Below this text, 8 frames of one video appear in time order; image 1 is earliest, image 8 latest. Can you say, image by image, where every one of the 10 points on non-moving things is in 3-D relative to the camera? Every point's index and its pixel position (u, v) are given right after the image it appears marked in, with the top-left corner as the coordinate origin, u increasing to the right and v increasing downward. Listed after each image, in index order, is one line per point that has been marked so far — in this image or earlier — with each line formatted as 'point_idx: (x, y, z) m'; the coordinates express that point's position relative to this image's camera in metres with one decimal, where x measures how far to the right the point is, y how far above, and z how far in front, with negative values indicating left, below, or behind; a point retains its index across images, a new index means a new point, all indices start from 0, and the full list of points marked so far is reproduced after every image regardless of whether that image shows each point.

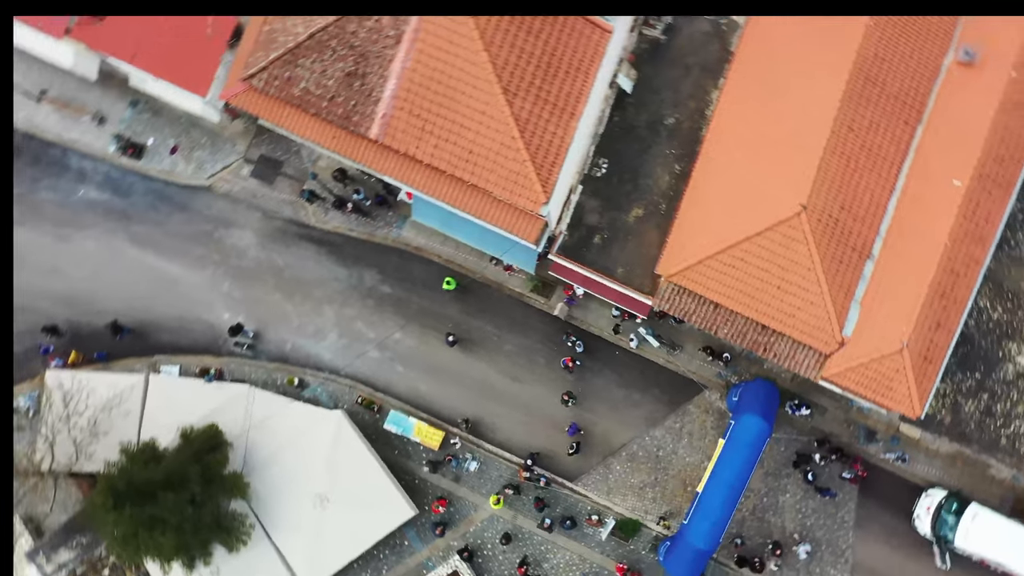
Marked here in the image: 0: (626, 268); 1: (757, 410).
0: (+2.1, +0.4, +18.2) m
1: (+4.5, -2.2, +17.5) m
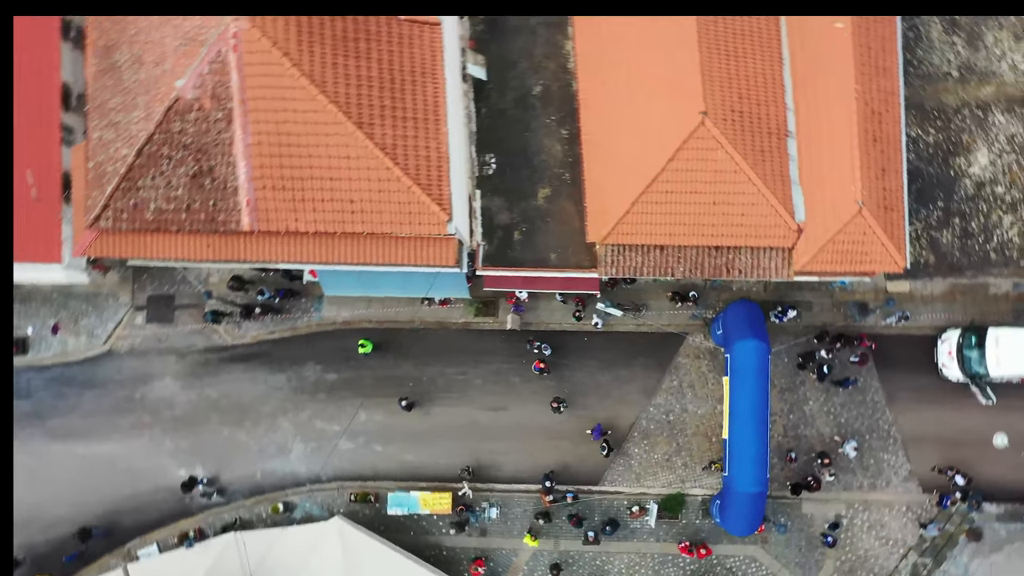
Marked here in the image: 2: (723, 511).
0: (+0.8, +0.7, +17.1) m
1: (+4.0, -0.7, +16.4) m
2: (+3.6, -3.9, +16.8) m
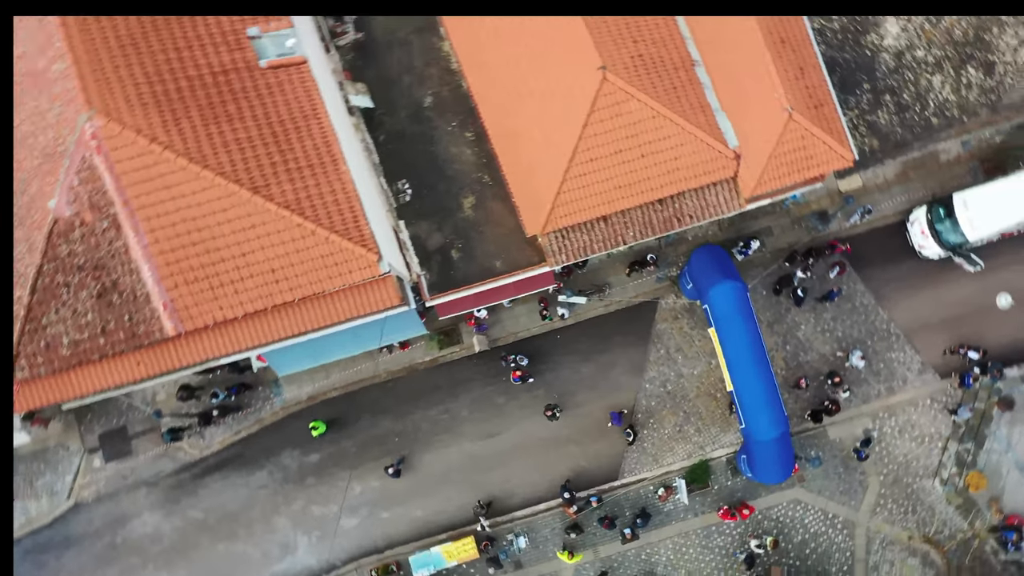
0: (-0.2, +0.5, +16.1) m
1: (+3.3, +0.2, +15.6) m
2: (+3.9, -2.9, +16.0) m
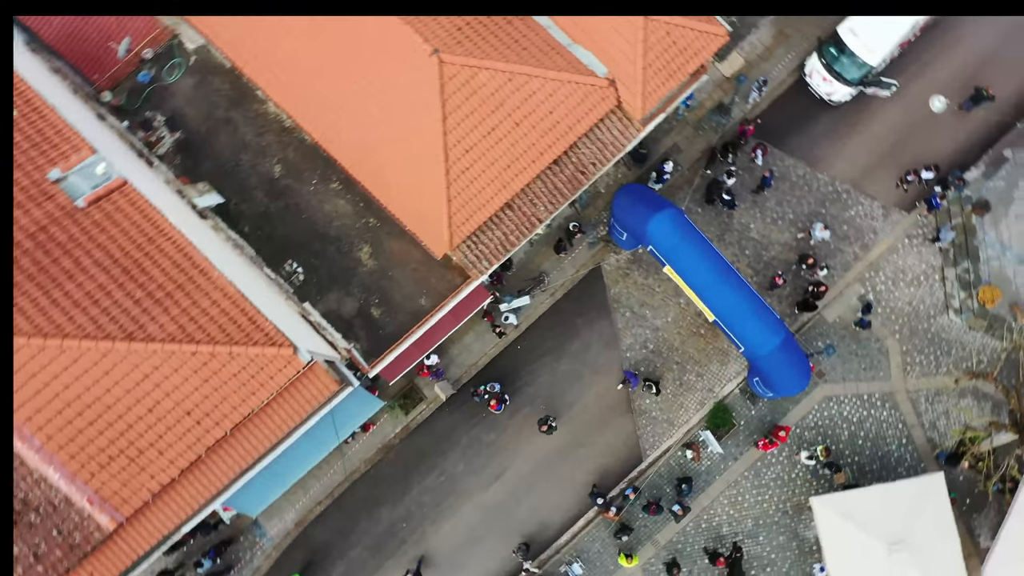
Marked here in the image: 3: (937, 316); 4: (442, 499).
0: (-1.3, 0.0, +14.6) m
1: (+2.0, +1.2, +14.3) m
2: (+3.8, -1.5, +14.6) m
3: (+7.0, -0.5, +16.0) m
4: (-1.2, -3.5, +16.2) m
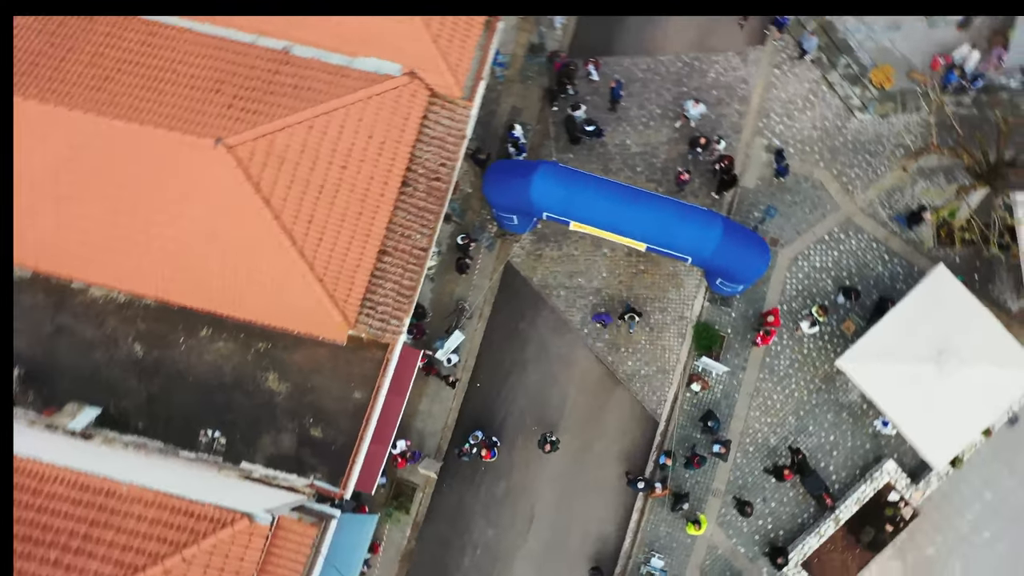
0: (-2.2, -1.3, +13.1) m
1: (+0.1, +1.4, +13.0) m
2: (+3.0, +0.1, +13.4) m
3: (+5.1, +2.5, +15.0) m
4: (-0.3, -4.3, +14.5) m
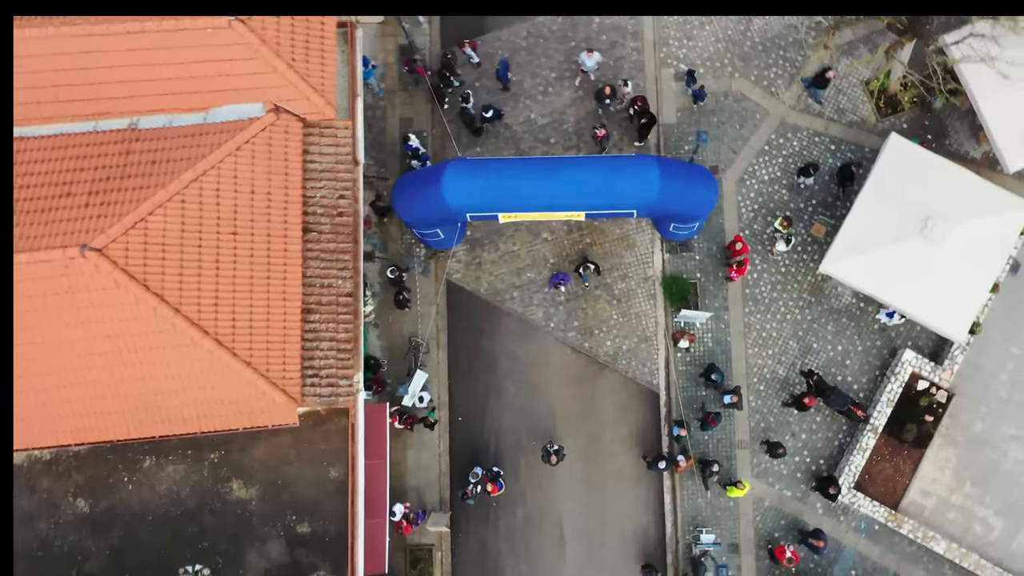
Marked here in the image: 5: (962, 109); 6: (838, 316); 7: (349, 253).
0: (-2.3, -2.1, +11.7) m
1: (-1.0, +1.2, +11.8) m
2: (+2.2, +0.9, +12.3) m
3: (+3.4, +3.7, +14.0) m
4: (+0.4, -4.4, +13.2) m
5: (+6.3, +2.5, +13.7) m
6: (+4.5, -0.4, +13.5) m
7: (-1.9, +0.4, +10.9) m
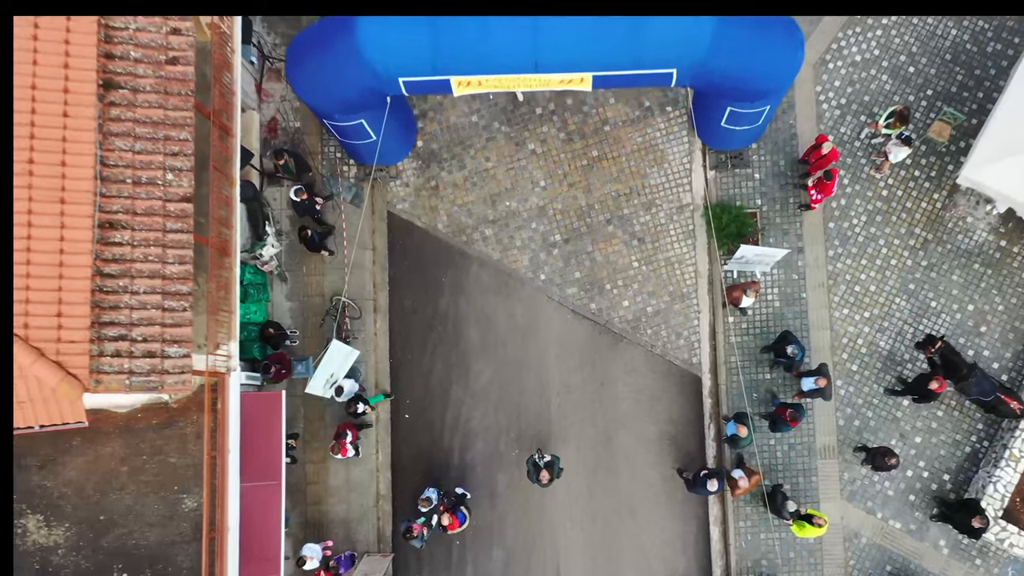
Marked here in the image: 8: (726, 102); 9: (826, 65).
0: (-2.5, -1.5, +7.2) m
1: (-1.3, +1.8, +7.3) m
2: (+1.9, +1.5, +7.8) m
3: (+3.1, +4.4, +9.6) m
4: (+0.1, -3.8, +8.8) m
5: (+6.0, +3.1, +9.3) m
6: (+4.3, +0.3, +9.1) m
7: (-2.2, +1.1, +6.5) m
8: (+1.8, +1.5, +8.0) m
9: (+3.0, +2.1, +9.3) m
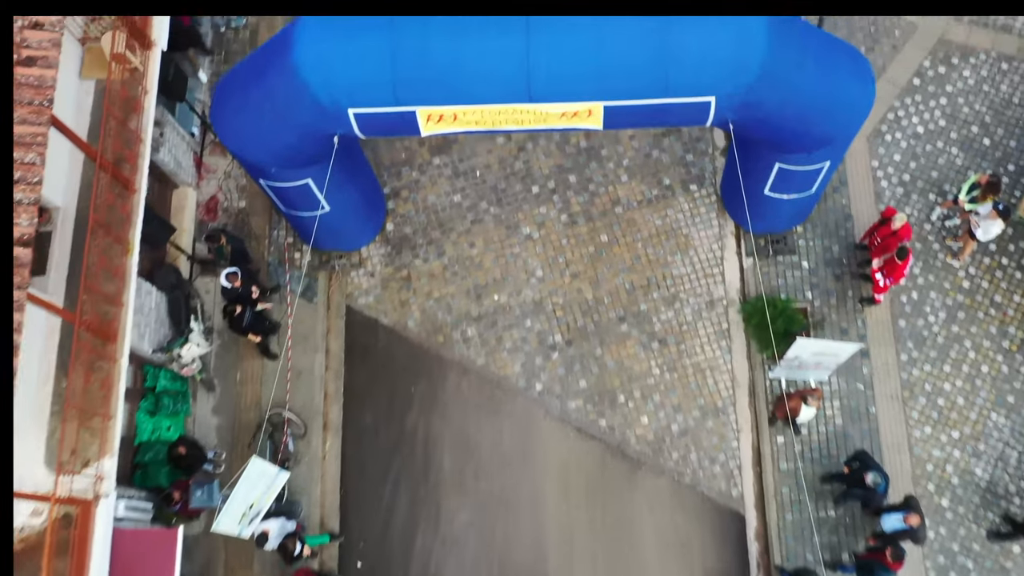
0: (-2.6, -2.0, +5.1) m
1: (-1.4, +1.2, +5.7) m
2: (+1.8, +0.9, +6.1) m
3: (+3.0, +3.4, +8.3) m
4: (0.0, -4.5, +6.2) m
5: (+5.9, +2.2, +7.7) m
6: (+4.2, -0.6, +7.1) m
7: (-2.3, +0.6, +4.8) m
8: (+1.7, +0.8, +6.3) m
9: (+2.9, +1.2, +7.7) m
